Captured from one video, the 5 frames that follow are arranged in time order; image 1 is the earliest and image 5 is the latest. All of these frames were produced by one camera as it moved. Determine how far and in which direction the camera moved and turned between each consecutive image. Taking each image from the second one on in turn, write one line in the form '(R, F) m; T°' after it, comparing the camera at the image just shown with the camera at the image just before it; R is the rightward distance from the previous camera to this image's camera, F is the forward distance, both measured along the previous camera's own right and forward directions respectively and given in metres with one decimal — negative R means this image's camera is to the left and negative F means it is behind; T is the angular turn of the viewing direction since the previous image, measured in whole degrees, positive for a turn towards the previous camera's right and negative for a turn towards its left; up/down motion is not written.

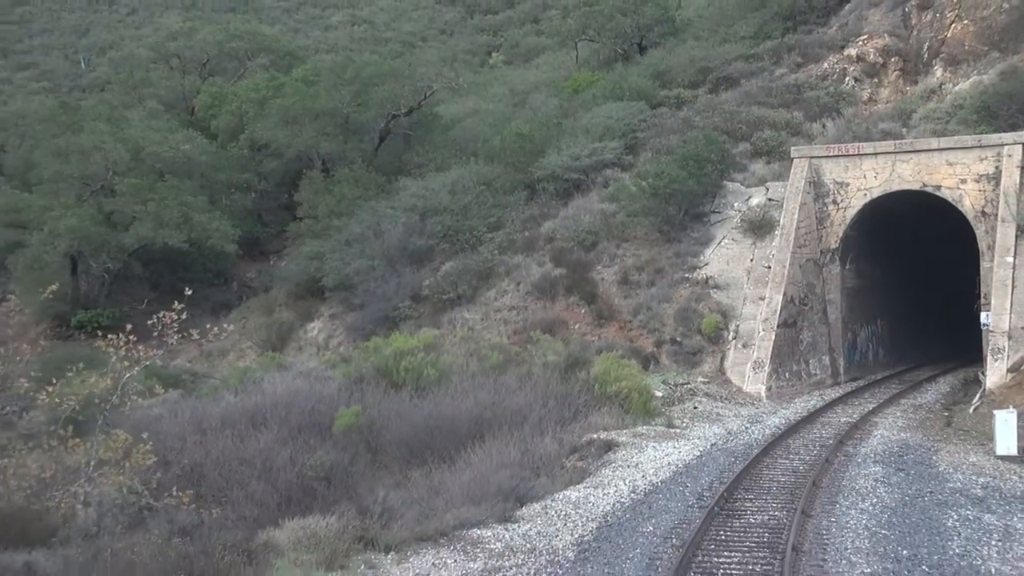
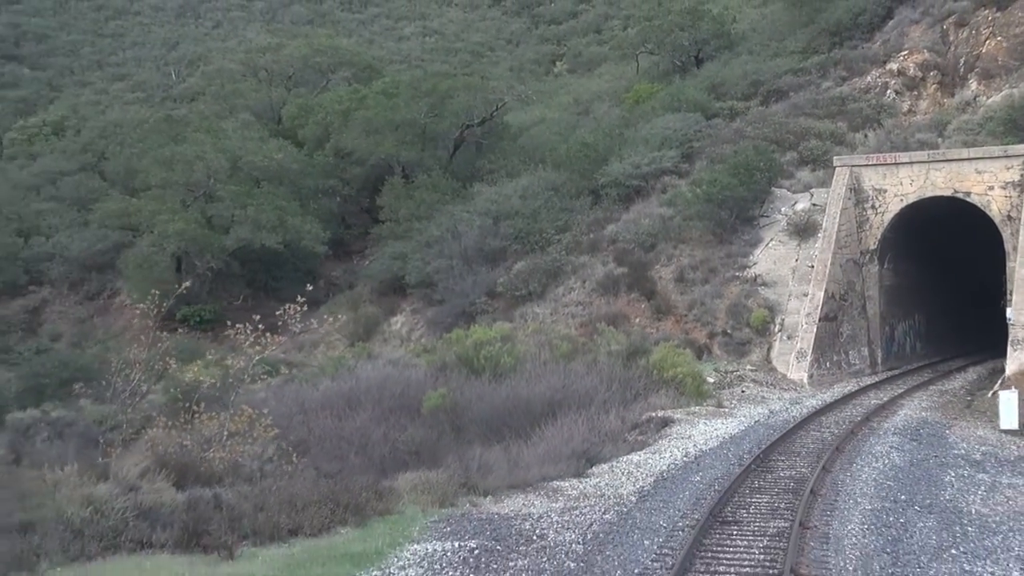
(-0.1, -2.5) m; -2°
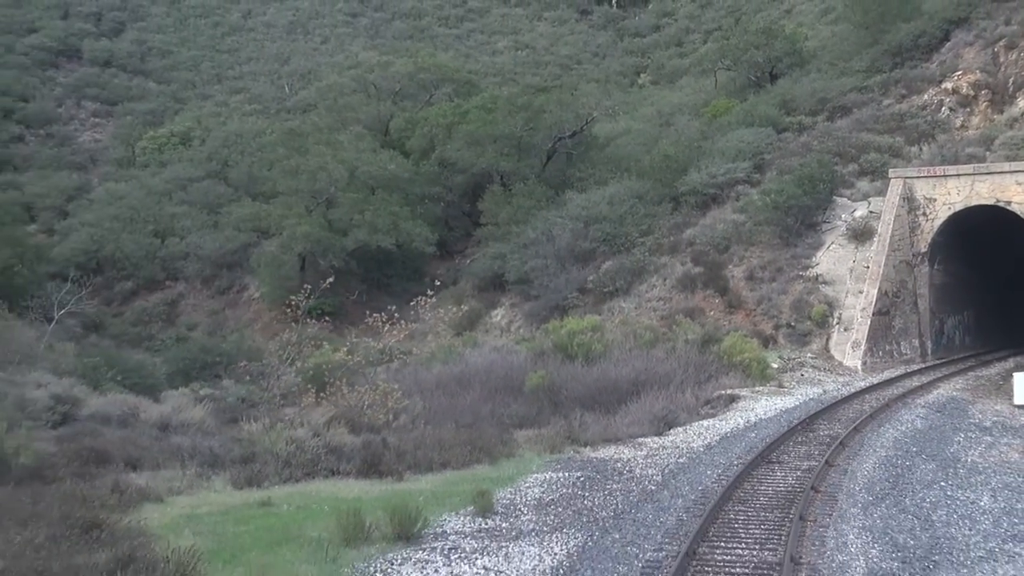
(-0.1, -3.6) m; -3°
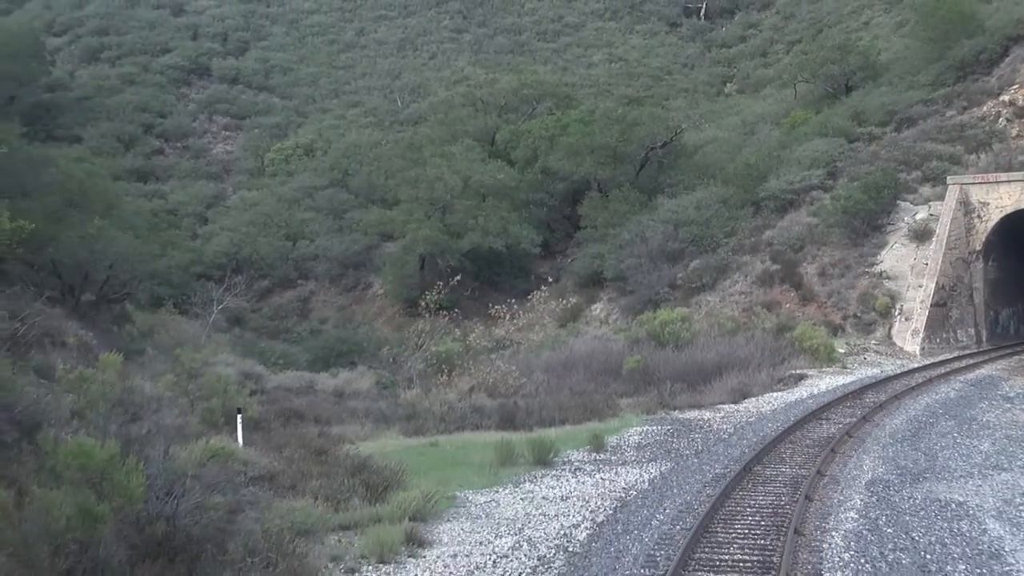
(-0.1, -4.1) m; -3°
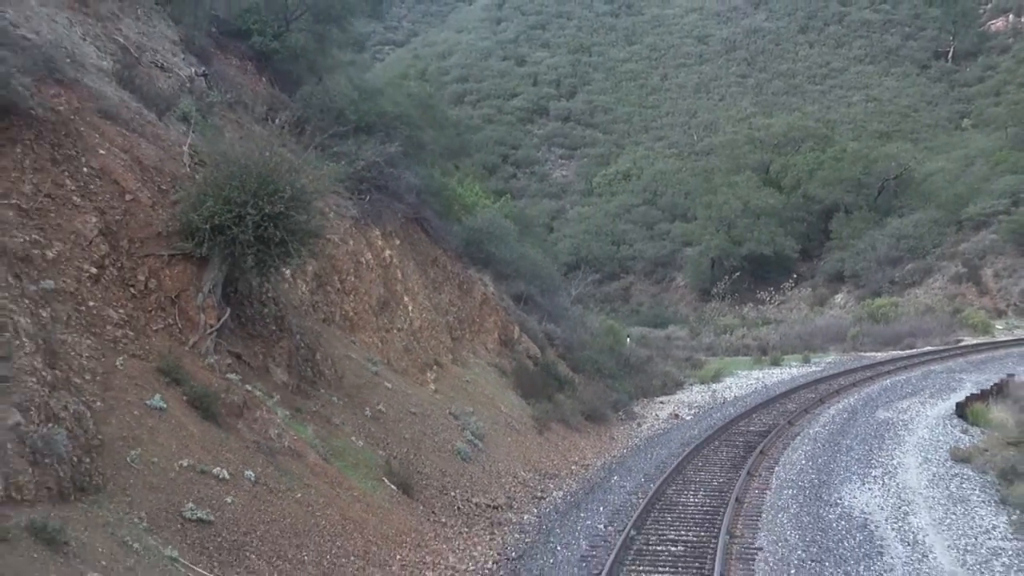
(+0.7, -16.0) m; -10°
